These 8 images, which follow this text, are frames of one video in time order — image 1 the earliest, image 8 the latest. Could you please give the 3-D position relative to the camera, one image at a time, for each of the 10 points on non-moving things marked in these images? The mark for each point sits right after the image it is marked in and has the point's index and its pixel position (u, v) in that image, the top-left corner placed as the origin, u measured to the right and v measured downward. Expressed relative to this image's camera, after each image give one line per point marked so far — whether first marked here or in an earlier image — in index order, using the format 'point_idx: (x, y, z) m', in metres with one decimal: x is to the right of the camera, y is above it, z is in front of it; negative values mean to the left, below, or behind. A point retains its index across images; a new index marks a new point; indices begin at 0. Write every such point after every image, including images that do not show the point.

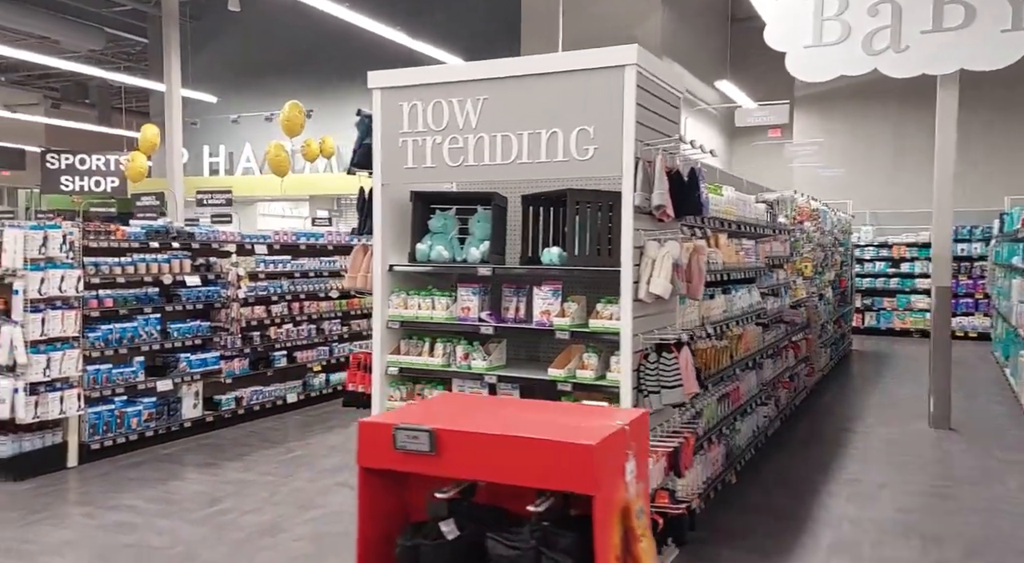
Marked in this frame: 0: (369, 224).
0: (-0.8, +0.3, +4.7) m
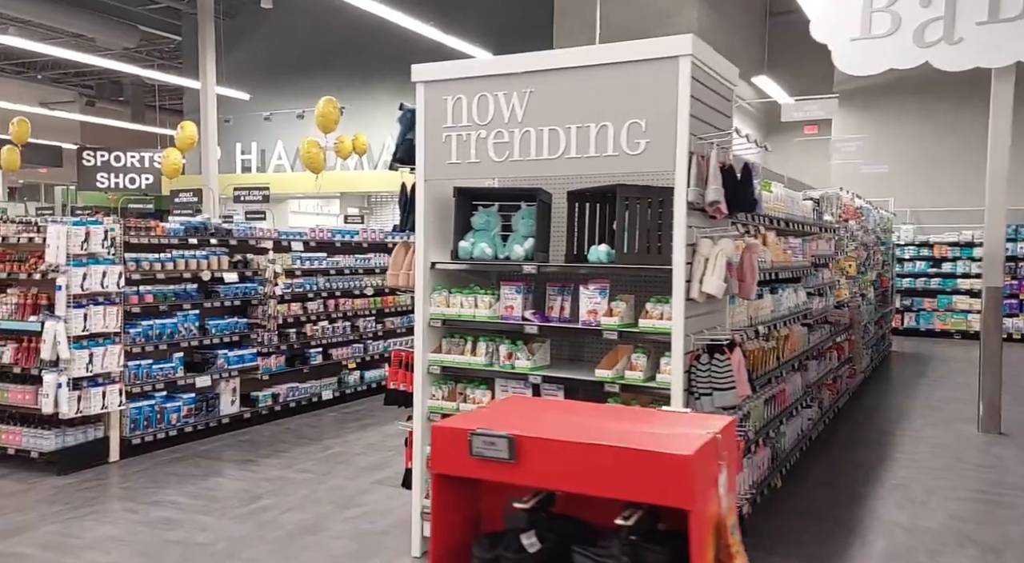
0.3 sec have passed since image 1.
0: (-0.5, +0.3, +4.7) m
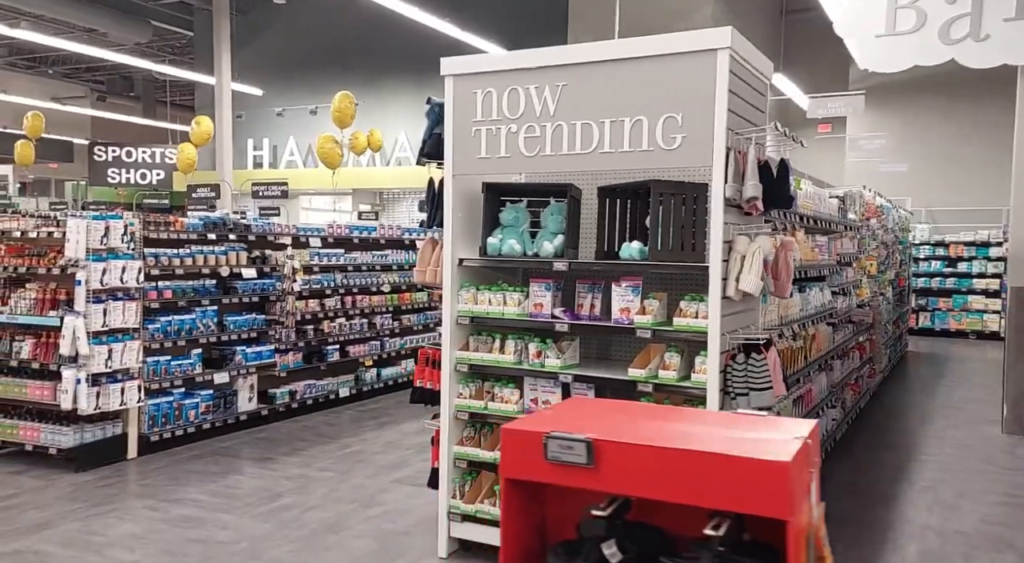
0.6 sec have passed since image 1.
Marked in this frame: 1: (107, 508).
0: (-0.4, +0.3, +4.6) m
1: (-2.5, -1.4, +5.4) m
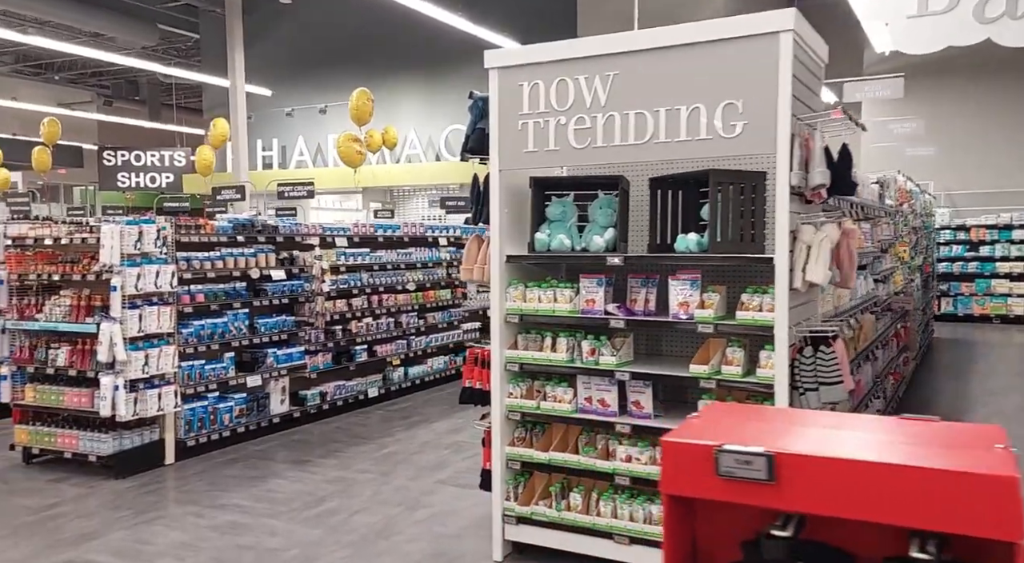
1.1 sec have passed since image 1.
0: (-0.1, +0.3, +4.5) m
1: (-2.2, -1.4, +5.3) m
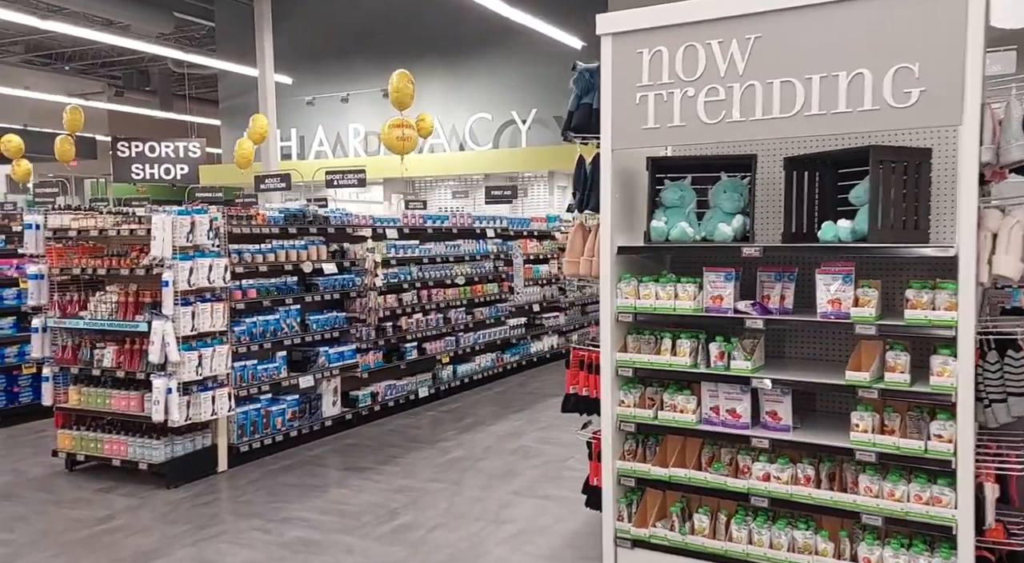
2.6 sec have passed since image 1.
0: (+0.4, +0.4, +4.0) m
1: (-1.7, -1.4, +4.9) m
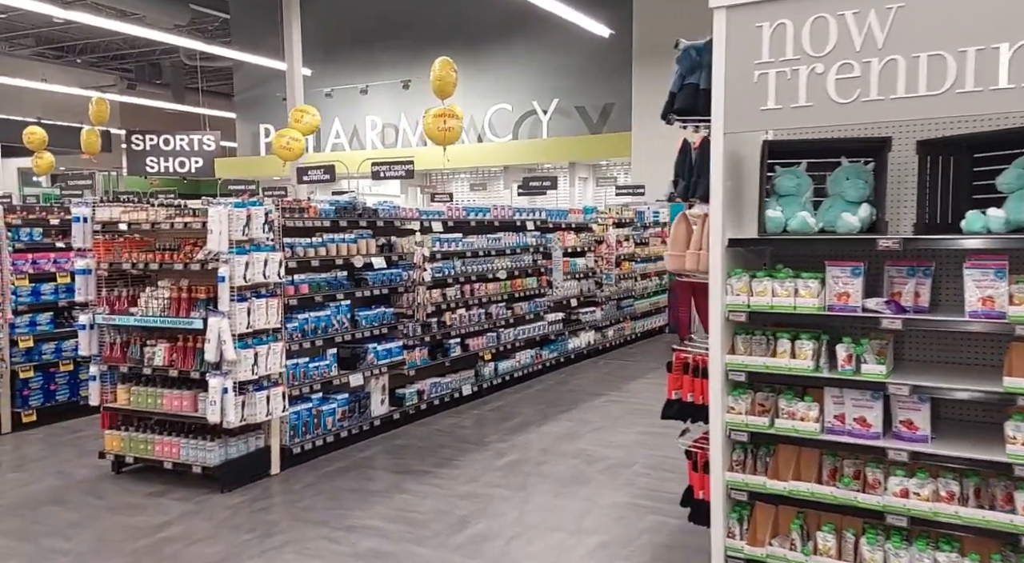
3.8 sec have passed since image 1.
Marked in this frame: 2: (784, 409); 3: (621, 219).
0: (+0.8, +0.4, +3.7) m
1: (-1.2, -1.4, +4.6) m
2: (+1.1, -0.5, +3.5) m
3: (+1.6, +0.9, +12.8) m
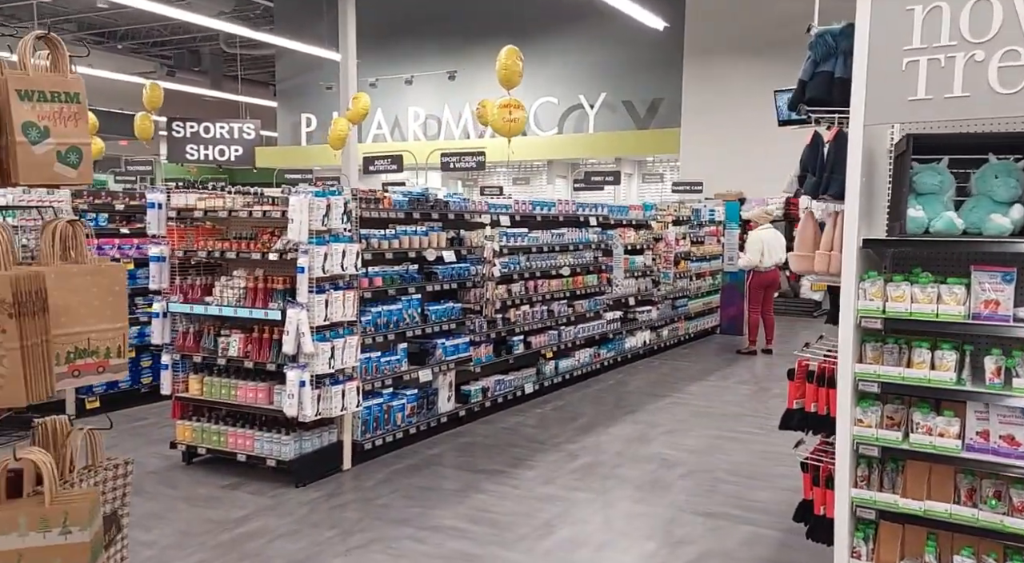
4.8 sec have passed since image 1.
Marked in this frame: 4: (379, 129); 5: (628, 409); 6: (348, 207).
0: (+1.2, +0.4, +3.4) m
1: (-0.8, -1.3, +4.4) m
2: (+1.5, -0.5, +3.3) m
3: (+2.4, +0.9, +12.5) m
4: (-2.7, +3.1, +17.8) m
5: (+1.1, -1.2, +8.4) m
6: (-1.0, +0.5, +5.4) m
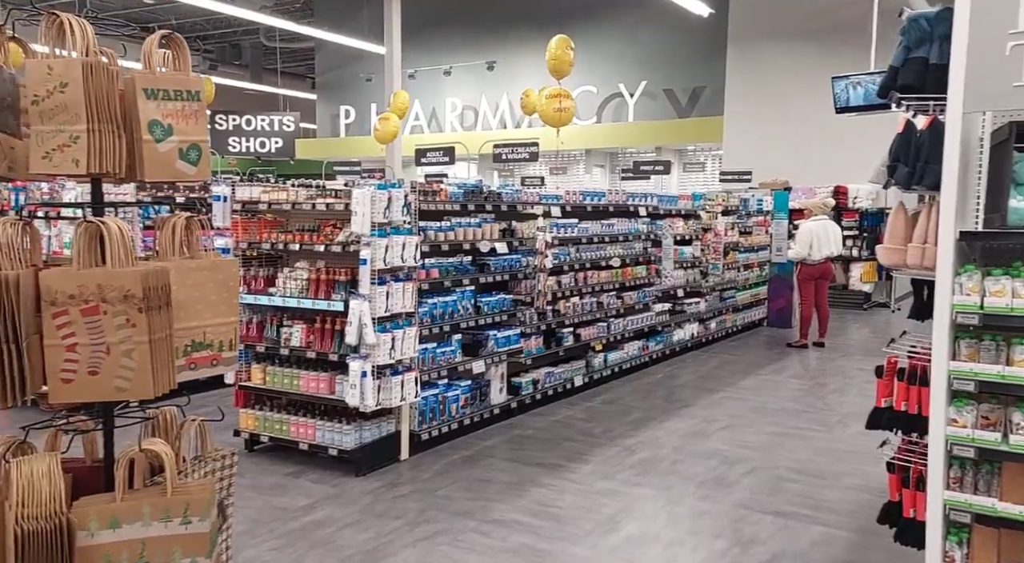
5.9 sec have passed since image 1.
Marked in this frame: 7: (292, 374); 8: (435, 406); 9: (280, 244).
0: (+1.6, +0.4, +3.3) m
1: (-0.4, -1.3, +4.4) m
2: (+1.8, -0.5, +3.2) m
3: (+3.0, +1.0, +12.3) m
4: (-1.9, +3.3, +17.8) m
5: (+1.6, -1.1, +8.3) m
6: (-0.6, +0.5, +5.3) m
7: (-1.4, -0.6, +5.5) m
8: (-0.5, -0.9, +6.0) m
9: (-1.4, +0.2, +5.4) m
